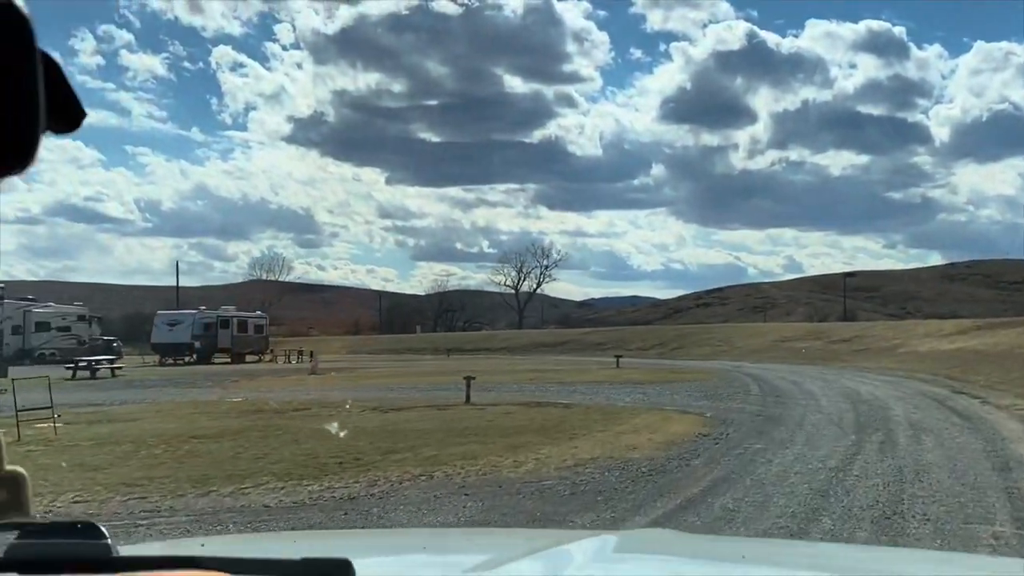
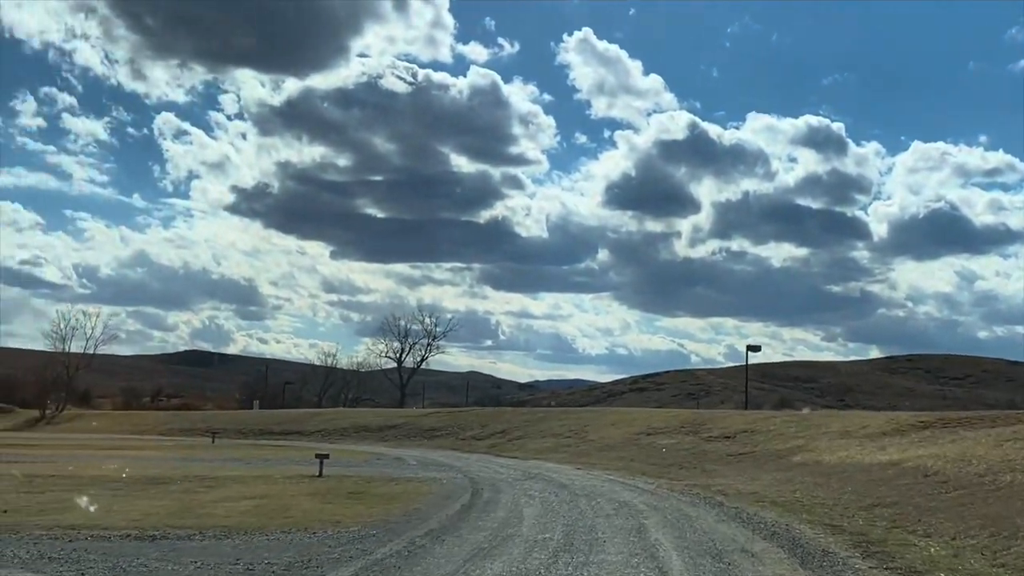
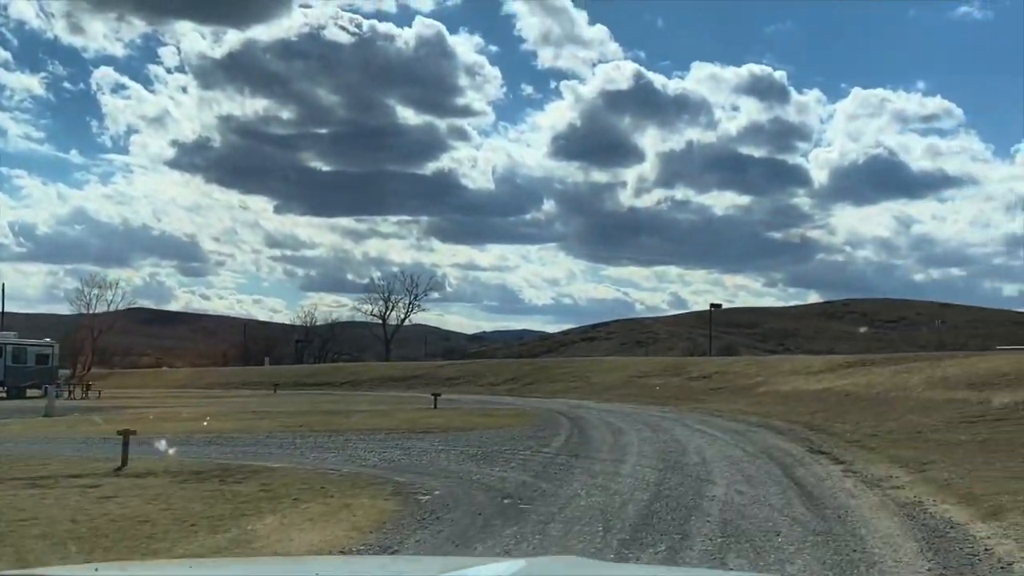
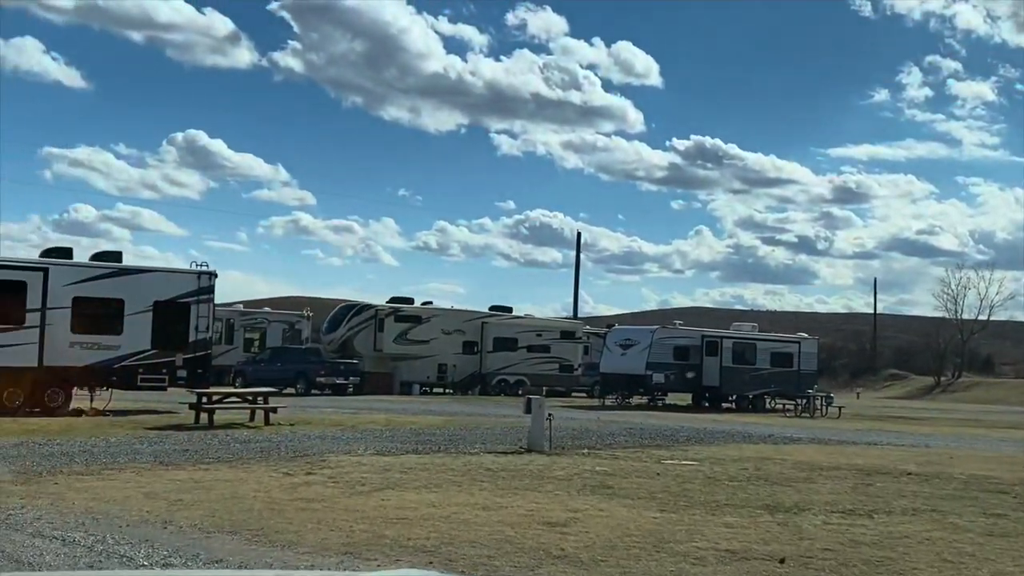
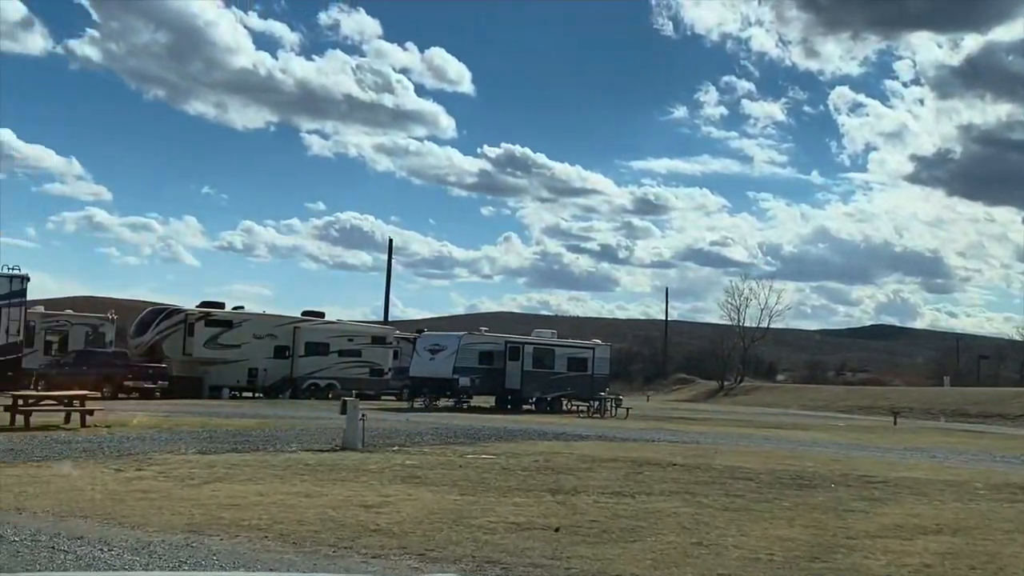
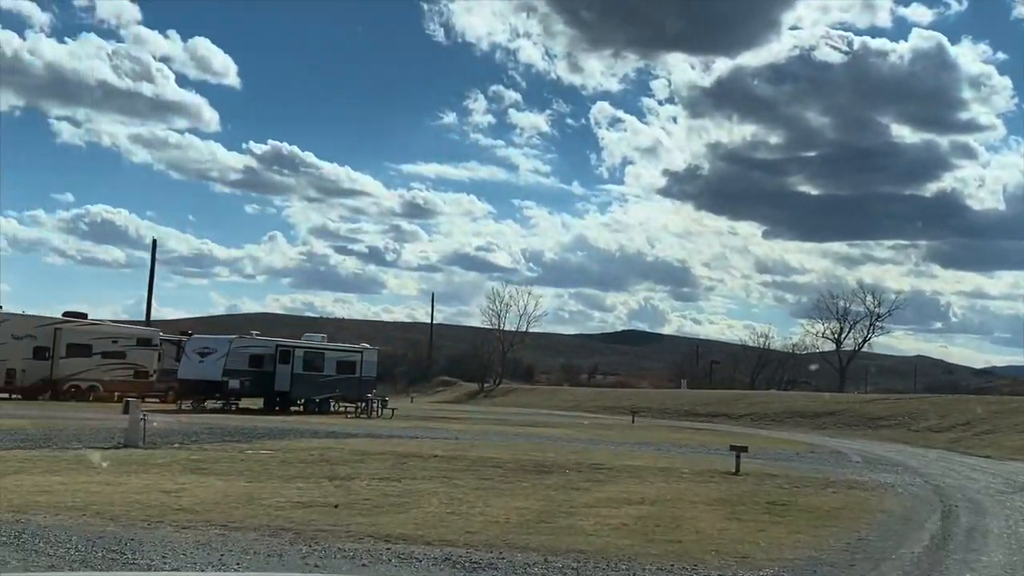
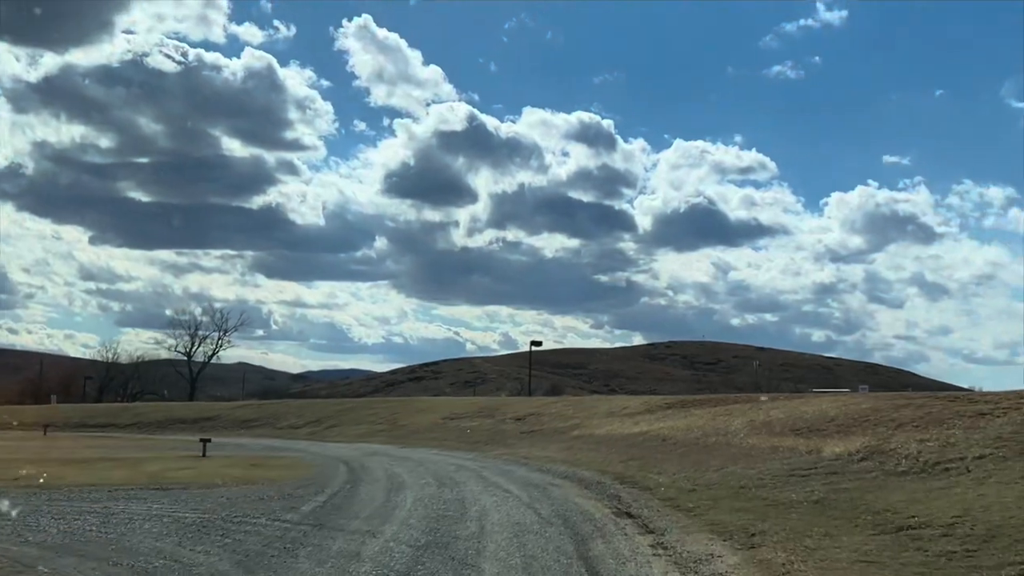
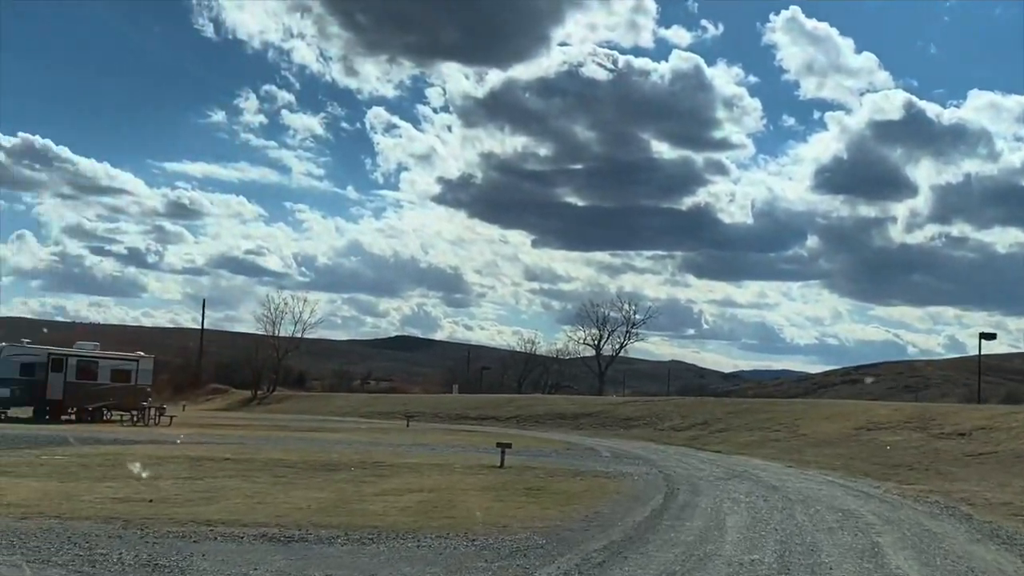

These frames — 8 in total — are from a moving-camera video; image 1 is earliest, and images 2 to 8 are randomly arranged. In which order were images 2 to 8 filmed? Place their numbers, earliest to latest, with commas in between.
3, 7, 2, 8, 6, 5, 4
